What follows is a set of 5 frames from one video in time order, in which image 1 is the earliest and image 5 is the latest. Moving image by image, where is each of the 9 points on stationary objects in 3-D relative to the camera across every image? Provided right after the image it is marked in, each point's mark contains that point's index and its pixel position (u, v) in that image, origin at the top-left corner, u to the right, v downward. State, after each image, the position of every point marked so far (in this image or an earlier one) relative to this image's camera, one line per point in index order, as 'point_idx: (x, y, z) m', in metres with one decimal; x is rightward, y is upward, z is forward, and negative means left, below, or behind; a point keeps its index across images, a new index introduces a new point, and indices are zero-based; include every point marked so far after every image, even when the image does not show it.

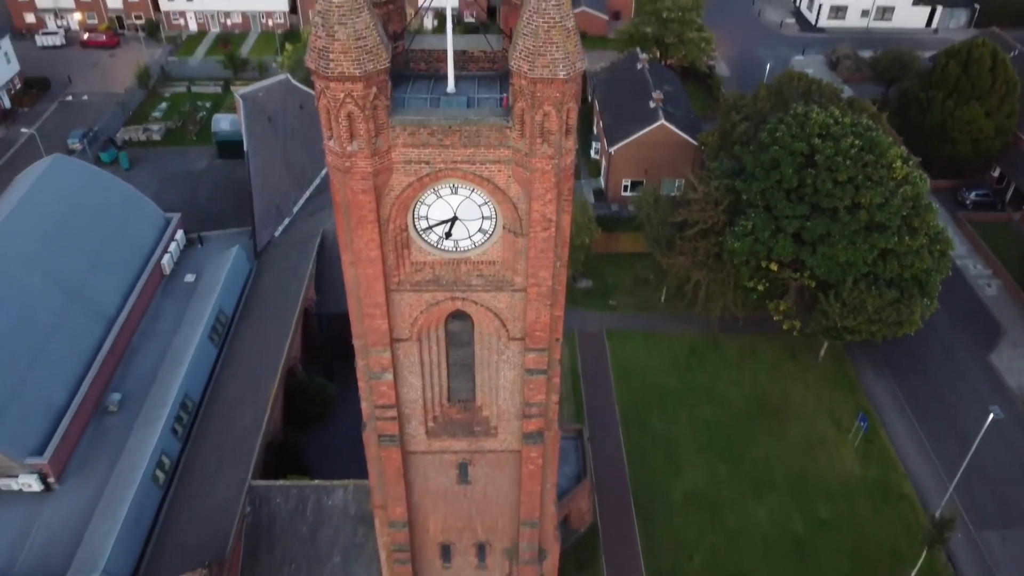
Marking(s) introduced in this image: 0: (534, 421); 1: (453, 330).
0: (+0.5, -2.8, +17.1) m
1: (-1.2, -0.9, +16.3) m
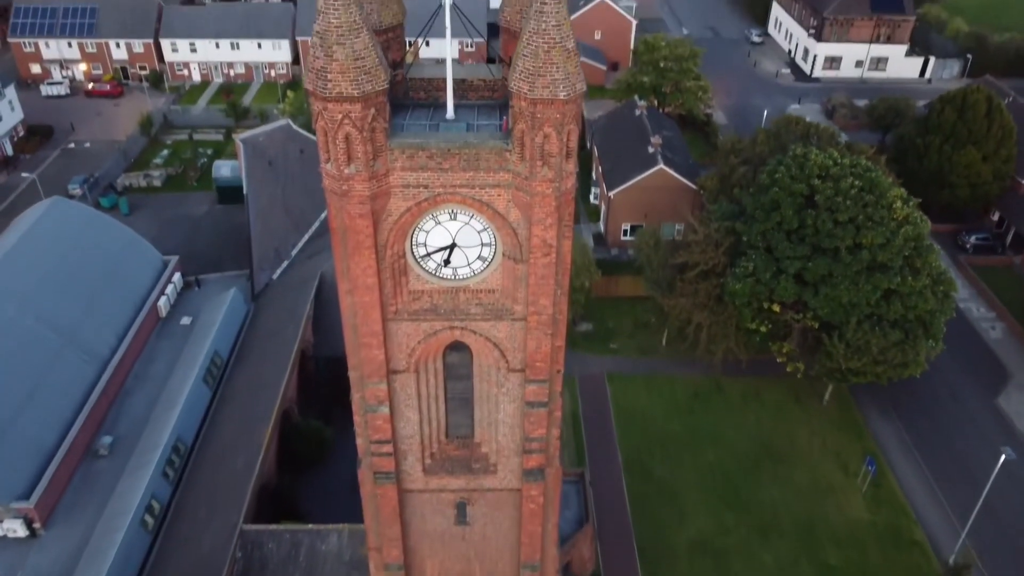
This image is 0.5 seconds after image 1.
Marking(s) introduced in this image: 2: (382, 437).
0: (+0.5, -3.4, +16.6) m
1: (-1.2, -1.5, +15.9) m
2: (-2.6, -2.9, +16.1) m
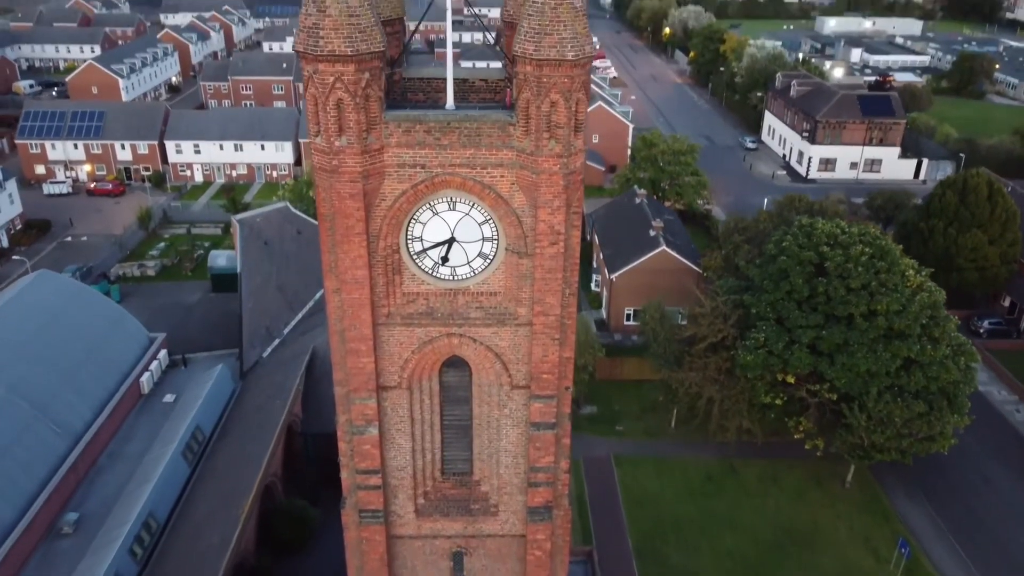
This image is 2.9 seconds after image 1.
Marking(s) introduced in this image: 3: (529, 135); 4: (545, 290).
0: (+0.5, -3.7, +14.8) m
1: (-1.1, -1.7, +14.4) m
2: (-2.5, -3.1, +14.4) m
3: (+0.3, +2.2, +11.9) m
4: (+0.5, 0.0, +13.0) m
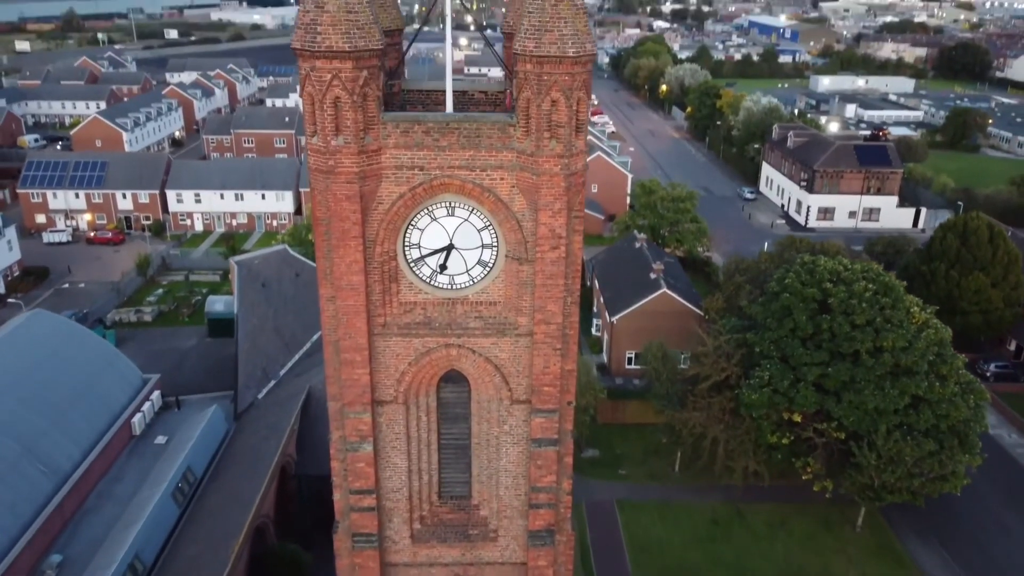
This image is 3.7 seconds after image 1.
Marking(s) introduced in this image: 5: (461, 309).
0: (+0.5, -3.9, +14.1) m
1: (-1.1, -1.9, +13.9) m
2: (-2.5, -3.3, +13.8) m
3: (+0.3, +2.2, +11.7) m
4: (+0.5, -0.1, +12.6) m
5: (-0.8, -0.3, +13.0) m
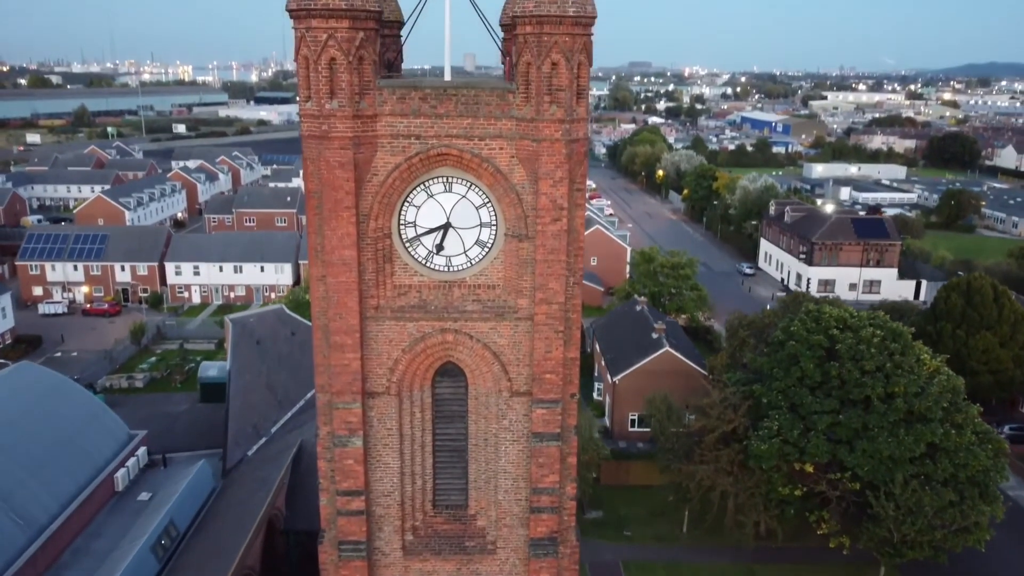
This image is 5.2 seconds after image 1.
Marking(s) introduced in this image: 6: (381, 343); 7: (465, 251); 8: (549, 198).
0: (+0.5, -3.7, +13.1) m
1: (-1.1, -1.7, +13.1) m
2: (-2.5, -3.1, +12.8) m
3: (+0.2, +2.6, +11.4) m
4: (+0.5, +0.2, +12.0) m
5: (-0.8, 0.0, +12.4) m
6: (-2.0, -0.8, +12.5) m
7: (-0.7, +0.6, +12.3) m
8: (+0.5, +1.3, +11.7) m
